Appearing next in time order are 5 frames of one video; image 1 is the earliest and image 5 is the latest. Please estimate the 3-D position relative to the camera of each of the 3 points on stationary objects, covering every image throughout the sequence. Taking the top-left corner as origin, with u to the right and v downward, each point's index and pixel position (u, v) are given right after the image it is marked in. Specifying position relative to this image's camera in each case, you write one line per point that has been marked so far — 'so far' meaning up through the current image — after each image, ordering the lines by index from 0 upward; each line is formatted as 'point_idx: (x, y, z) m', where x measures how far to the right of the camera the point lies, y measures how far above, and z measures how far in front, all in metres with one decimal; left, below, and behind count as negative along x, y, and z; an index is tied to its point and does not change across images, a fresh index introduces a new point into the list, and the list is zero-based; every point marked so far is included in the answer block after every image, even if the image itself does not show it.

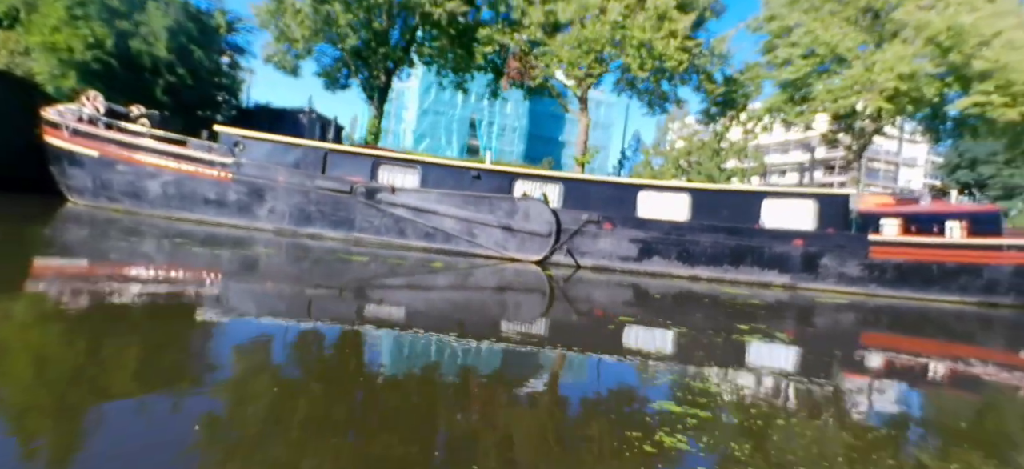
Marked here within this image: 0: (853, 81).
0: (+8.3, +3.7, +14.1) m
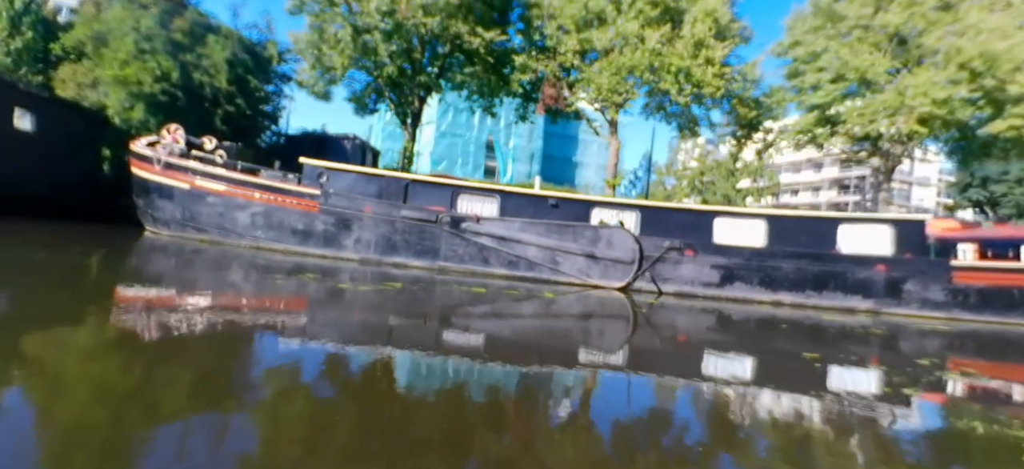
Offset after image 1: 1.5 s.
0: (+9.3, +3.2, +14.4) m
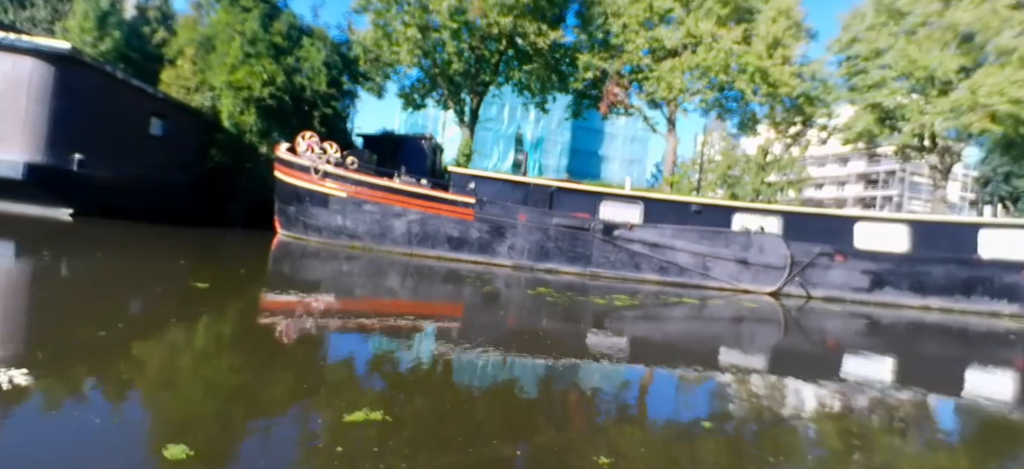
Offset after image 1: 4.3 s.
0: (+11.3, +3.3, +14.6) m
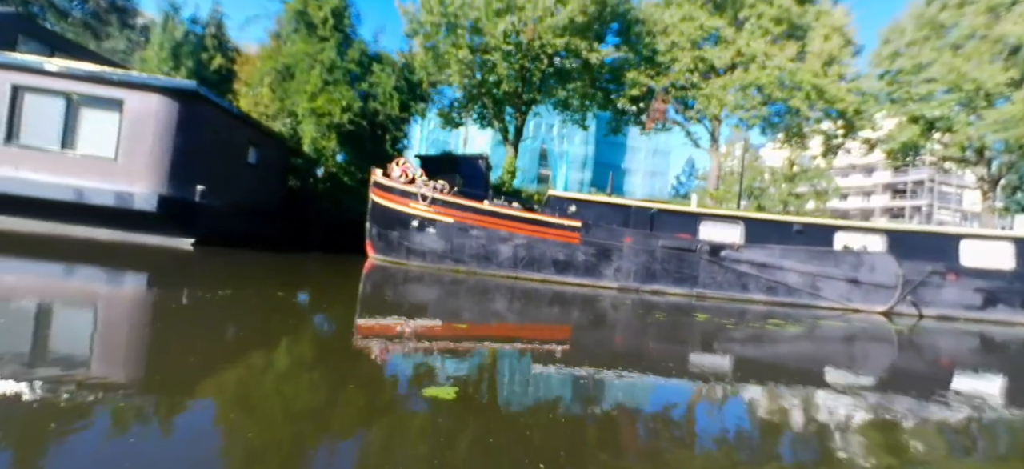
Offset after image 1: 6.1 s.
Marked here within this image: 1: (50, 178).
0: (+12.7, +3.0, +14.6) m
1: (-7.3, +0.9, +9.3) m
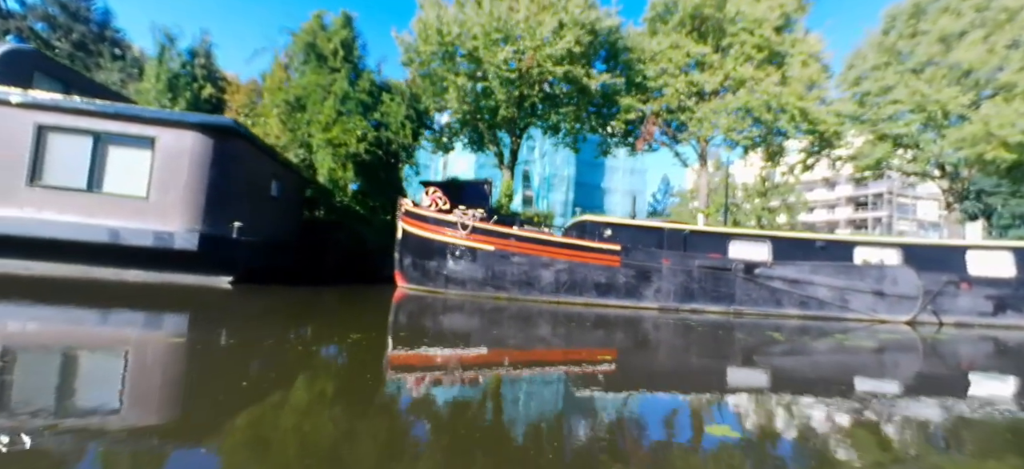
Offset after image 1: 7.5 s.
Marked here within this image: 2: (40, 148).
0: (+12.7, +2.7, +15.6) m
1: (-6.9, +0.3, +9.0) m
2: (-7.5, +1.4, +9.1) m
